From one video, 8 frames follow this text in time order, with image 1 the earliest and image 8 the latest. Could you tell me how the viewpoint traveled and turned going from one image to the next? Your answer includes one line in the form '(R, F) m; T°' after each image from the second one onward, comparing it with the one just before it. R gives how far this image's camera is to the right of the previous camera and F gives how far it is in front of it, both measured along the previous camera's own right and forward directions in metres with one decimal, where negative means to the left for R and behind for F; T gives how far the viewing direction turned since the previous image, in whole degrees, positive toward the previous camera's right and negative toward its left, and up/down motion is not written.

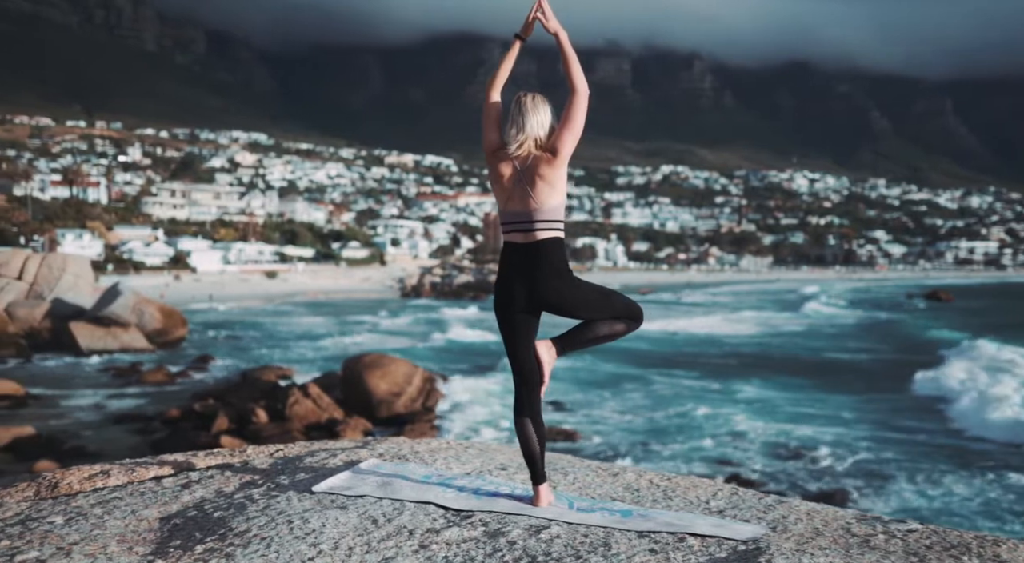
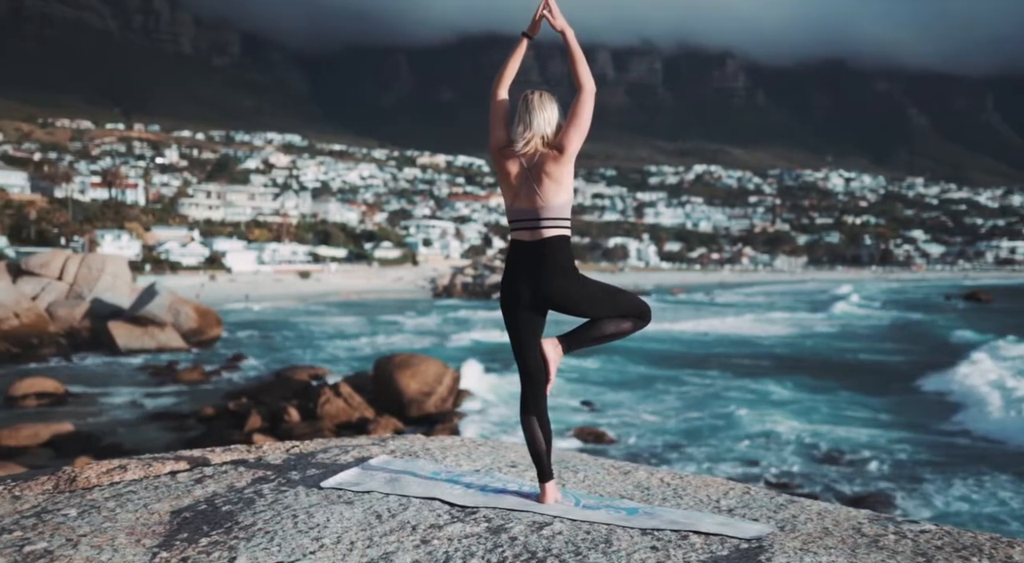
(+0.1, 0.0) m; -2°
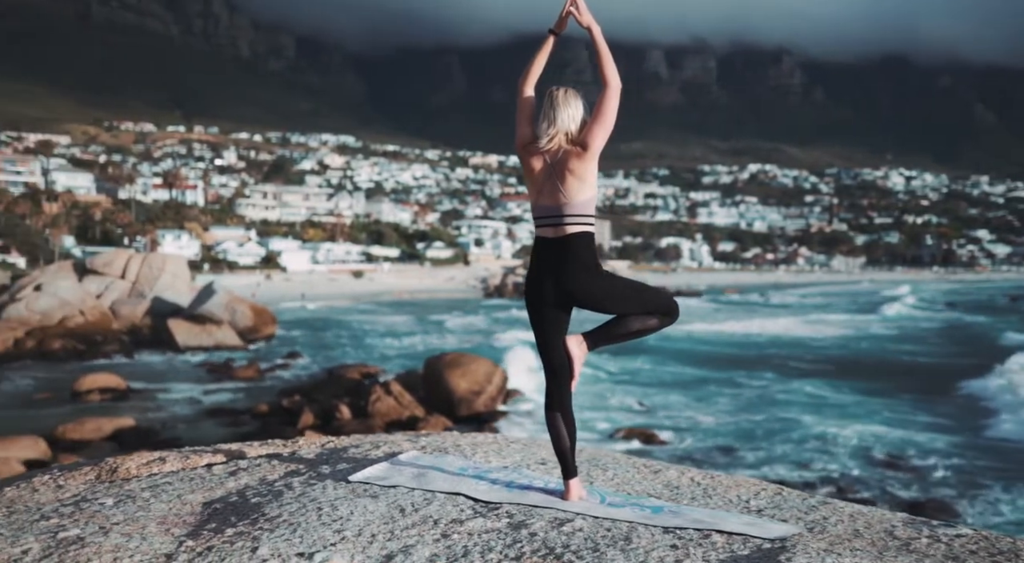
(+0.1, 0.0) m; -3°
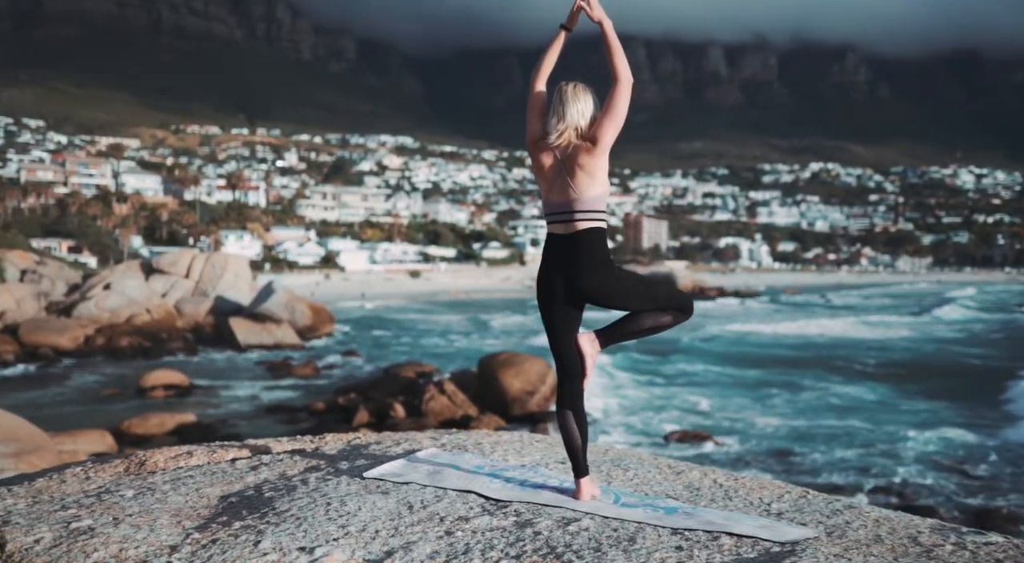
(+0.2, 0.0) m; -4°
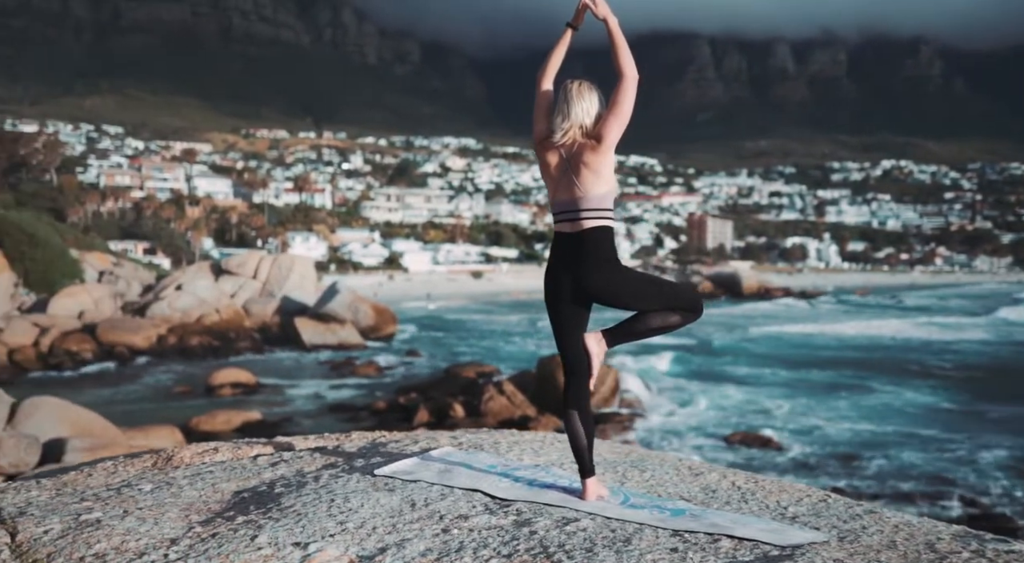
(+0.3, 0.0) m; -4°
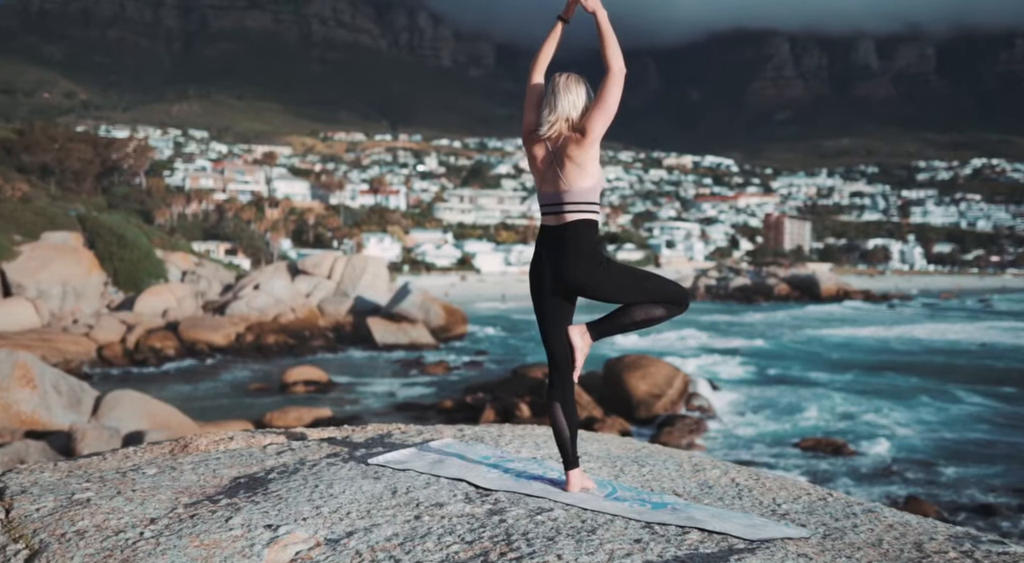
(+0.5, 0.0) m; -5°
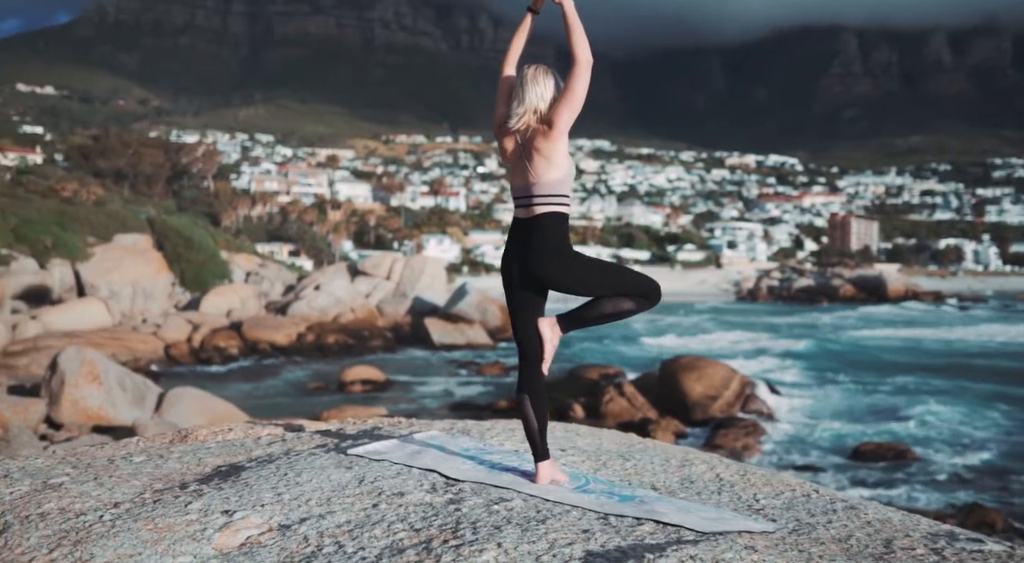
(+0.5, 0.0) m; -4°
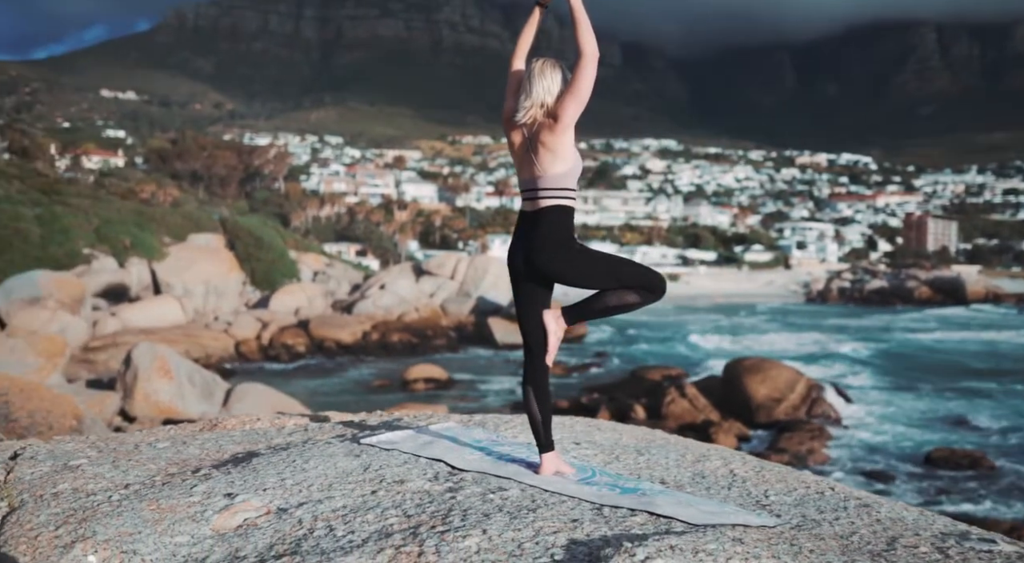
(+0.3, 0.0) m; -4°
